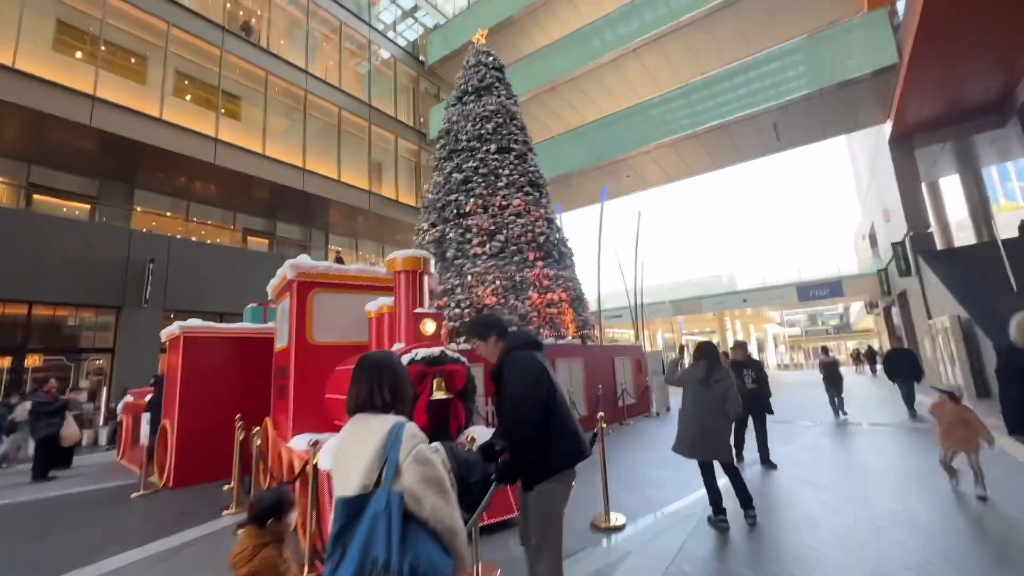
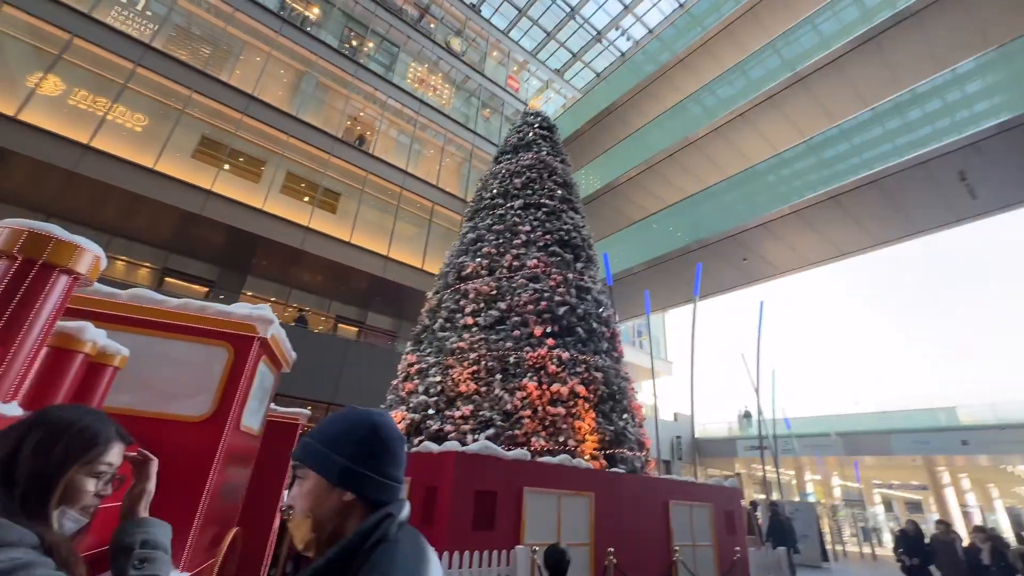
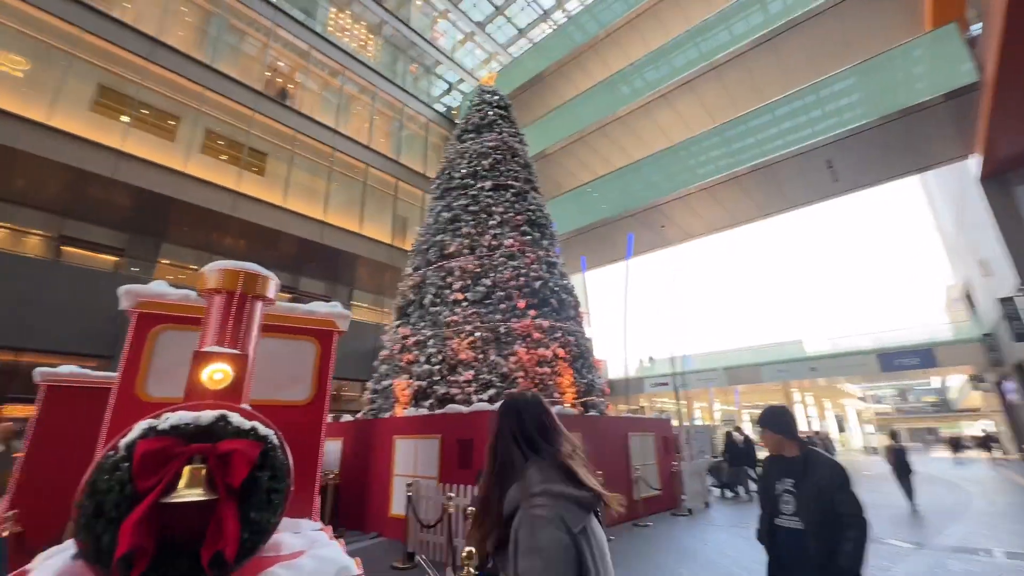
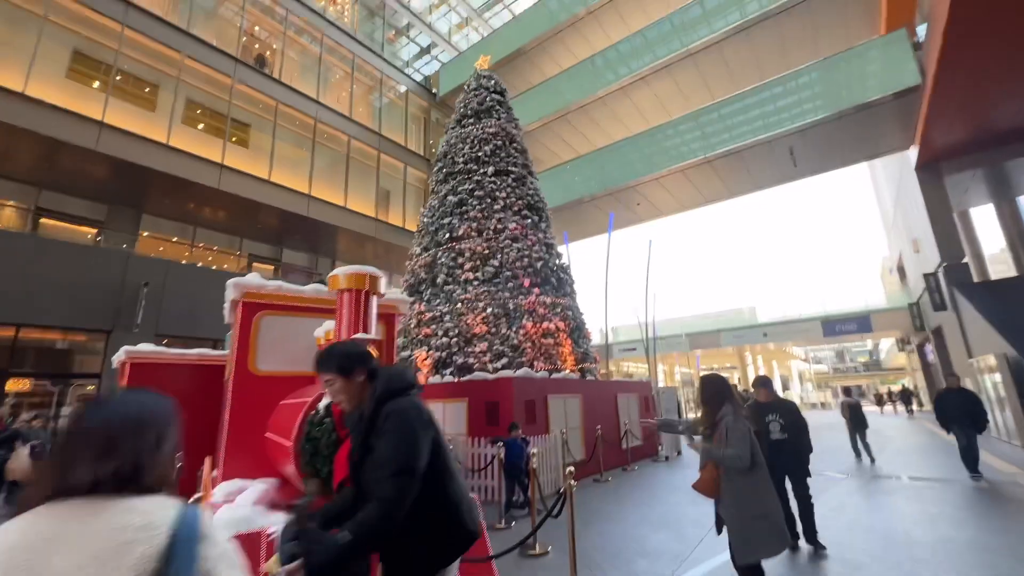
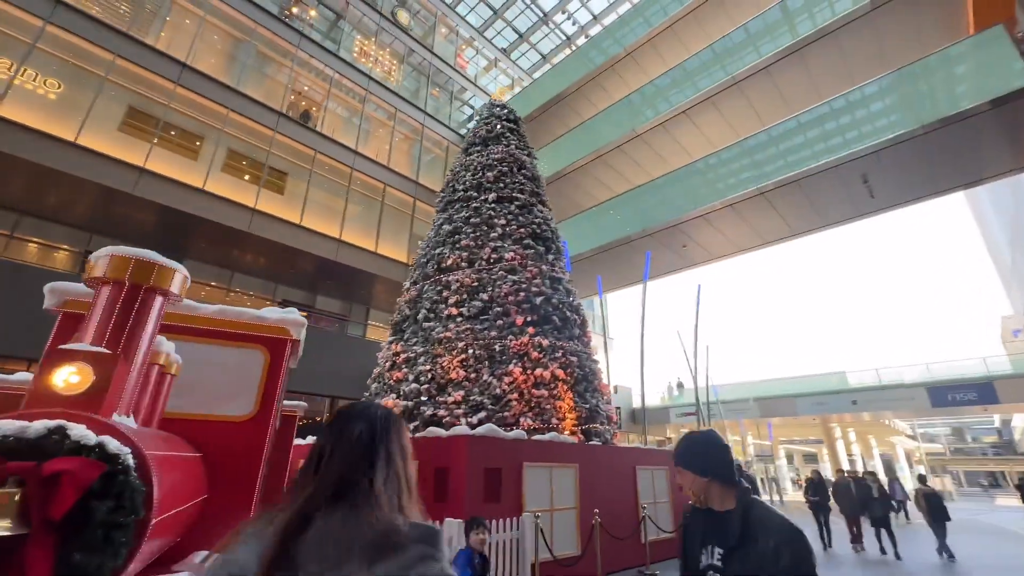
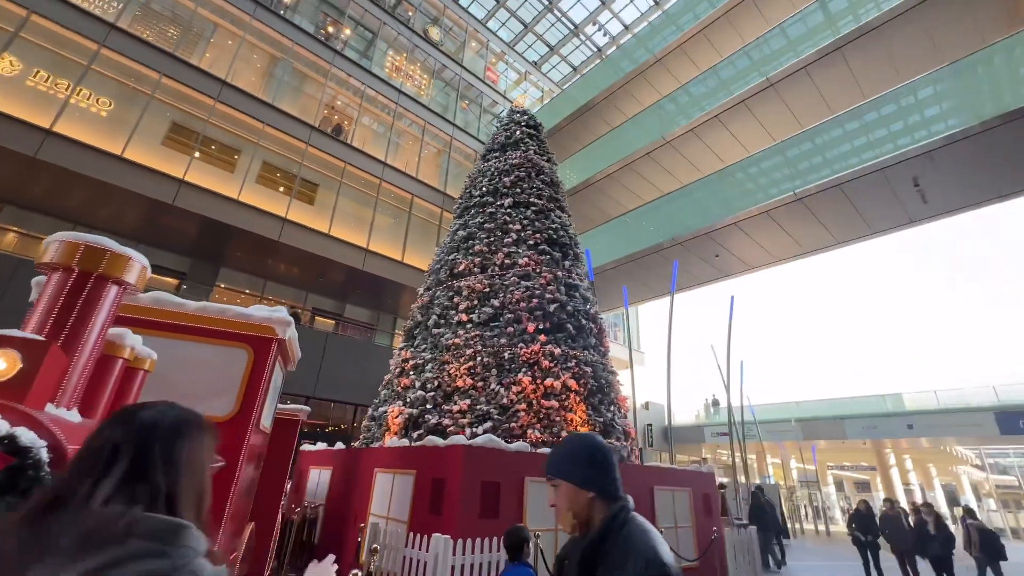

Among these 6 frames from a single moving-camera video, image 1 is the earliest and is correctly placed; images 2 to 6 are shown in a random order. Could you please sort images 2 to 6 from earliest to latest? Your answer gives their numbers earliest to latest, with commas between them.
4, 3, 5, 6, 2
